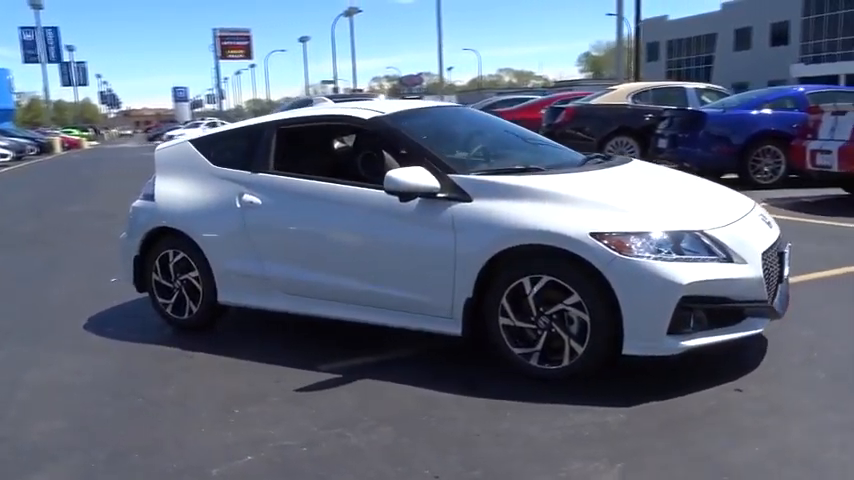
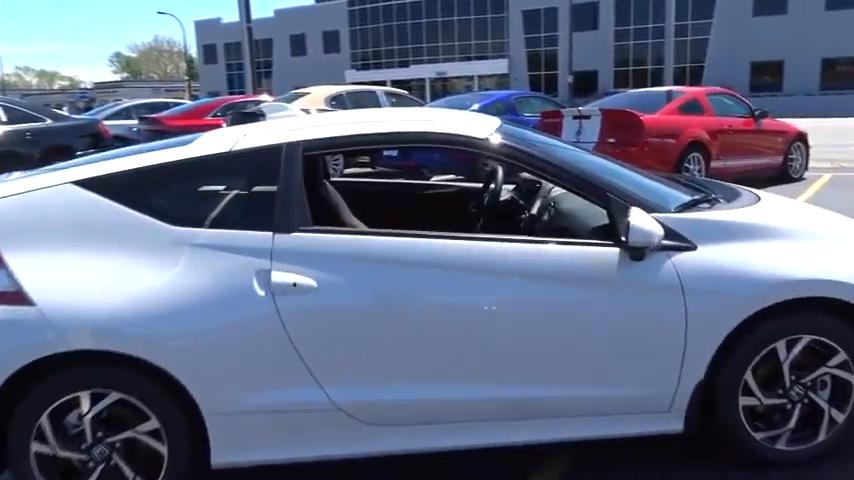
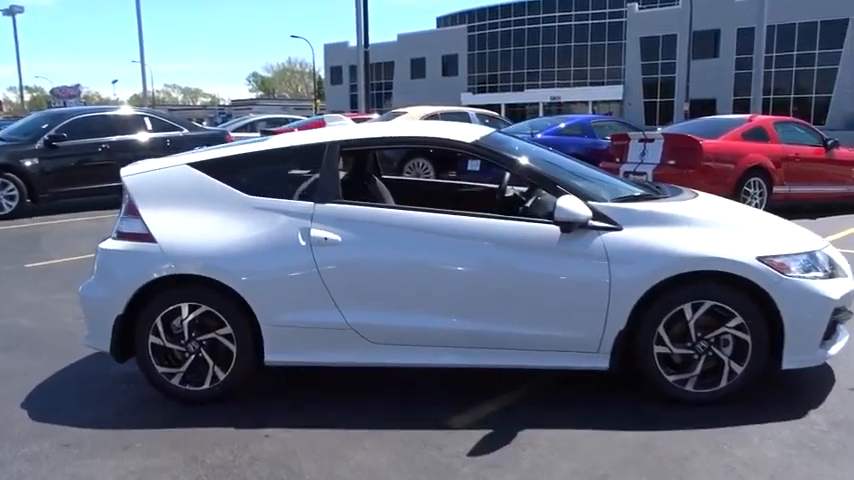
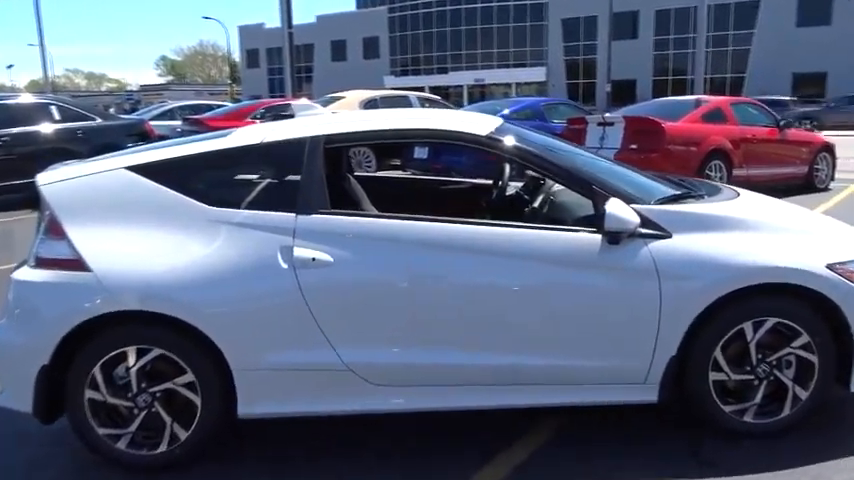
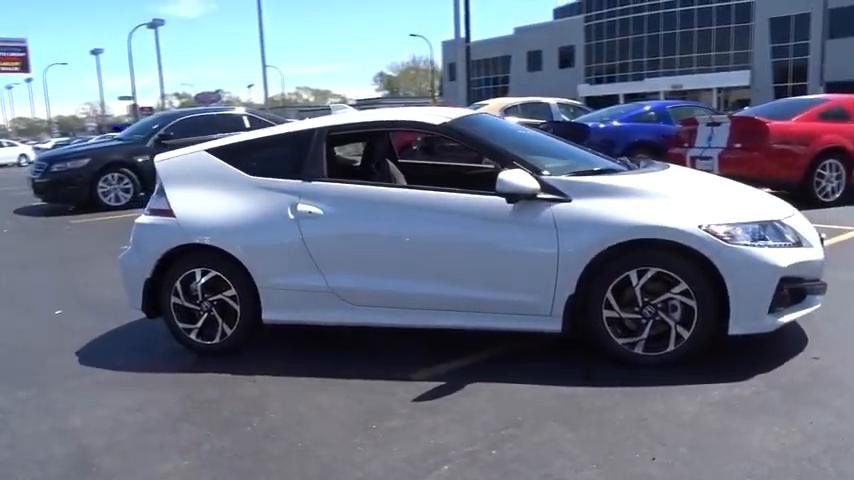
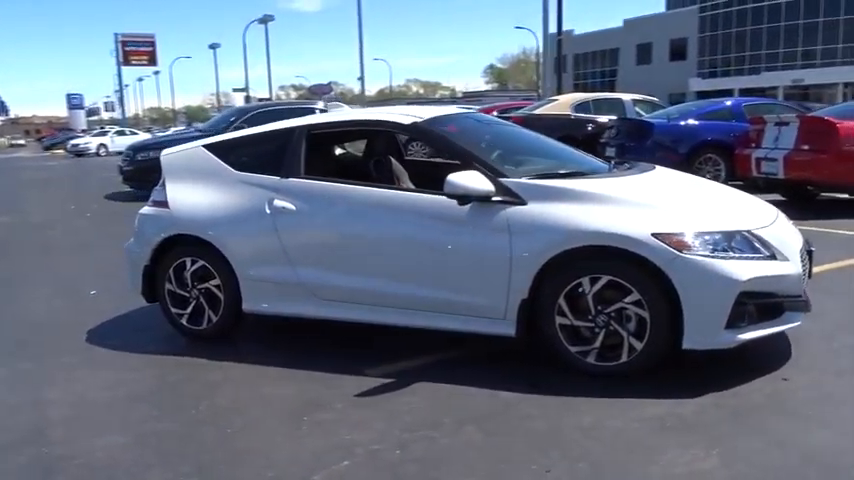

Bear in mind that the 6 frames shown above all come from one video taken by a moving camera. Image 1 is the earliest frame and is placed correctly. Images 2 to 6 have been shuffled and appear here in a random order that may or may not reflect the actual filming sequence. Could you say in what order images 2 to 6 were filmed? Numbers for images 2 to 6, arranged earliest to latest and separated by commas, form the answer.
6, 5, 3, 4, 2
